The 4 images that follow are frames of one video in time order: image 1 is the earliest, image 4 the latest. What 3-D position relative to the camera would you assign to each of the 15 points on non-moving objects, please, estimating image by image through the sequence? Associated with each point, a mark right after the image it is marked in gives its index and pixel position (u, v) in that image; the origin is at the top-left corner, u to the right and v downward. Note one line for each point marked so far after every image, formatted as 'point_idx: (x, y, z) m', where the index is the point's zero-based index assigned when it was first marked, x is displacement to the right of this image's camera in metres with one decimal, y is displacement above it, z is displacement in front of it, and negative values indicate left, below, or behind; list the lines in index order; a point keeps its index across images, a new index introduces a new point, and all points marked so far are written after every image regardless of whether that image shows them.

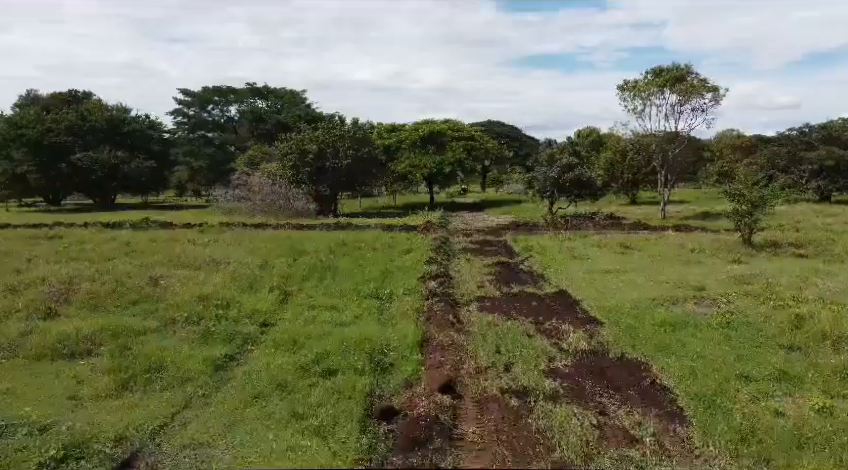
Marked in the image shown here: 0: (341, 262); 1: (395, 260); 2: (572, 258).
0: (-2.4, -0.8, +16.0) m
1: (-0.9, -0.7, +16.6) m
2: (+4.5, -0.7, +16.8) m
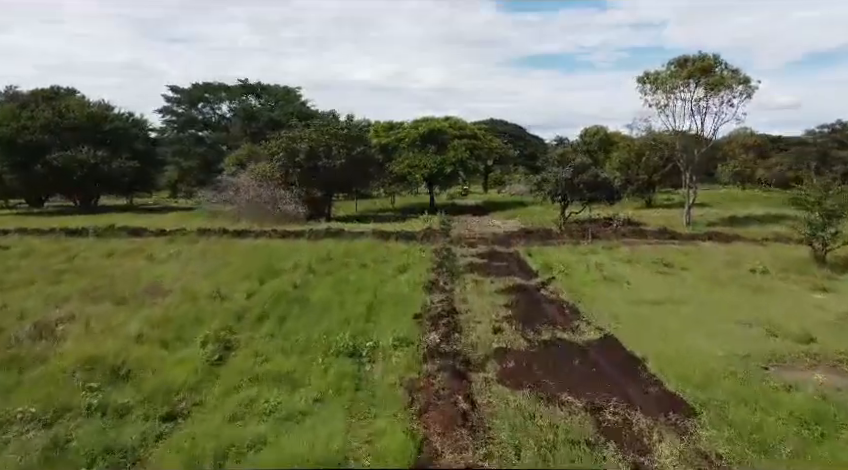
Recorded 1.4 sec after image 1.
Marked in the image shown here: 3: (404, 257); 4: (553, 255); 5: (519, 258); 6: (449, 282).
0: (-2.4, -1.2, +12.8) m
1: (-0.9, -1.2, +13.4) m
2: (+4.4, -1.1, +13.6) m
3: (-0.7, -0.8, +18.2) m
4: (+4.3, -0.7, +18.6) m
5: (+3.2, -0.8, +18.8) m
6: (+0.6, -1.2, +13.9) m
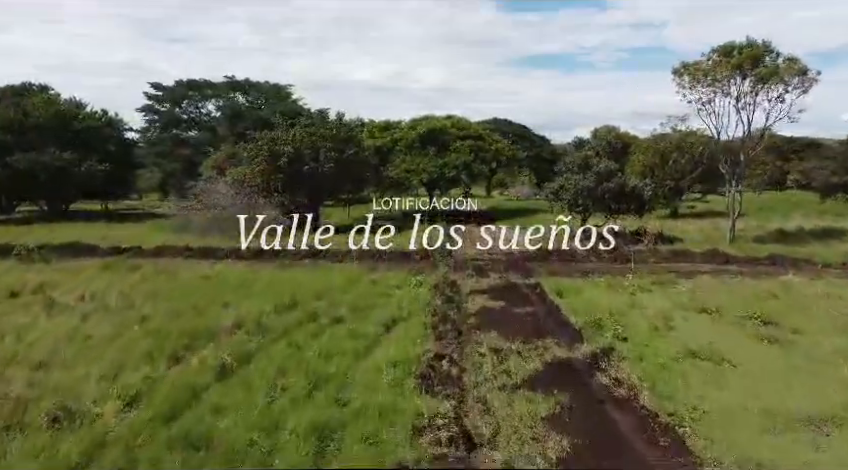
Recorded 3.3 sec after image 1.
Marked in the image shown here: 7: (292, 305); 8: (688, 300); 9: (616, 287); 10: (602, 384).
0: (-2.5, -2.1, +8.2) m
1: (-1.0, -2.0, +8.9) m
2: (+4.4, -1.9, +9.1) m
3: (-0.8, -1.6, +13.6) m
4: (+4.3, -1.6, +14.0) m
5: (+3.2, -1.7, +14.2) m
6: (+0.5, -2.0, +9.3) m
7: (-3.1, -1.6, +13.0) m
8: (+6.3, -1.6, +13.1) m
9: (+5.3, -1.4, +15.1) m
10: (+2.6, -2.2, +8.1) m
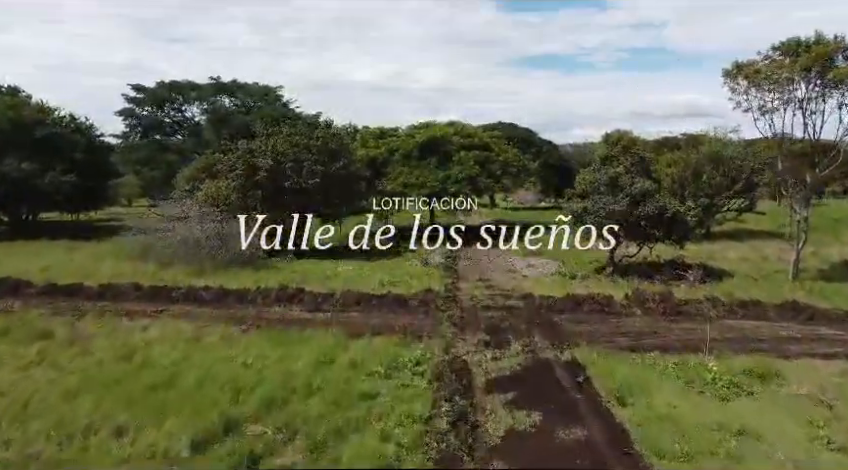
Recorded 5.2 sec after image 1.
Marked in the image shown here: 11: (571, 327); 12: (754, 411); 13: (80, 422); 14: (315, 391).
0: (-2.6, -3.5, +3.7) m
1: (-1.0, -3.4, +4.3) m
2: (+4.3, -3.4, +4.6) m
3: (-0.8, -3.0, +9.1) m
4: (+4.2, -3.0, +9.5) m
5: (+3.1, -3.1, +9.7) m
6: (+0.5, -3.4, +4.8) m
7: (-3.2, -3.0, +8.5) m
8: (+6.2, -3.0, +8.5) m
9: (+5.3, -2.8, +10.6) m
10: (+2.6, -3.6, +3.6) m
11: (+4.1, -2.6, +15.6) m
12: (+5.5, -2.9, +9.3) m
13: (-5.4, -3.0, +8.6) m
14: (-2.1, -2.9, +10.4) m
